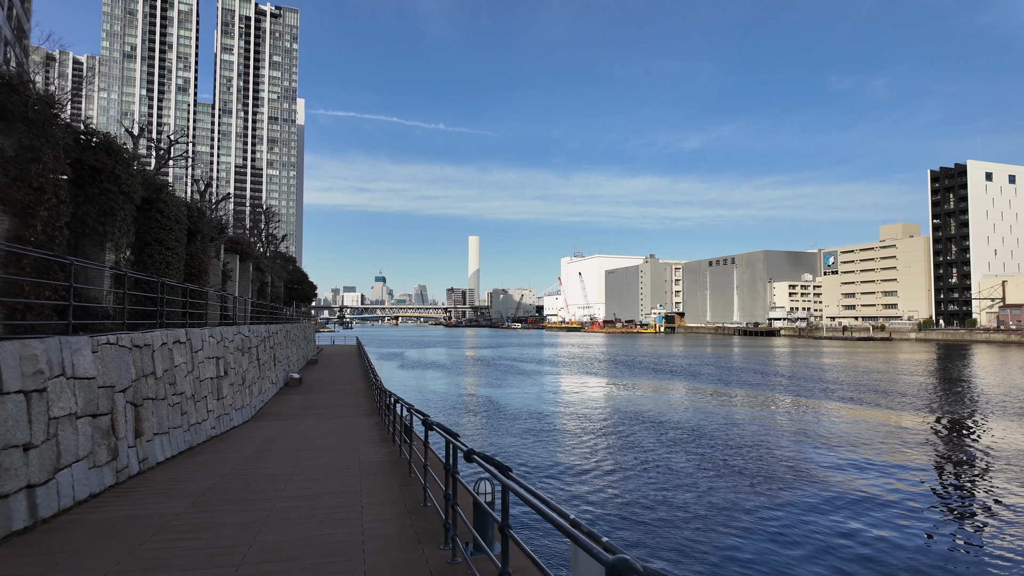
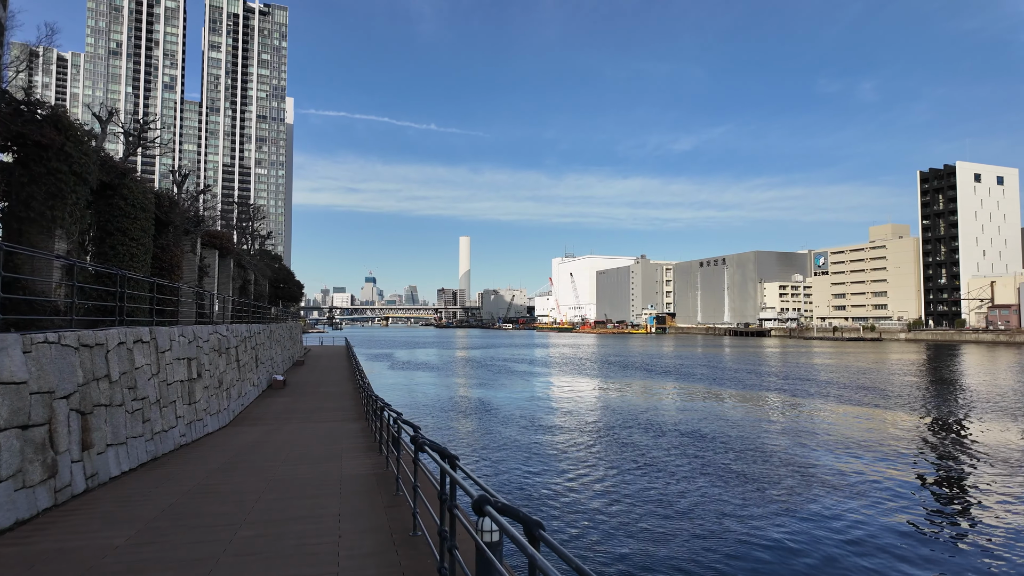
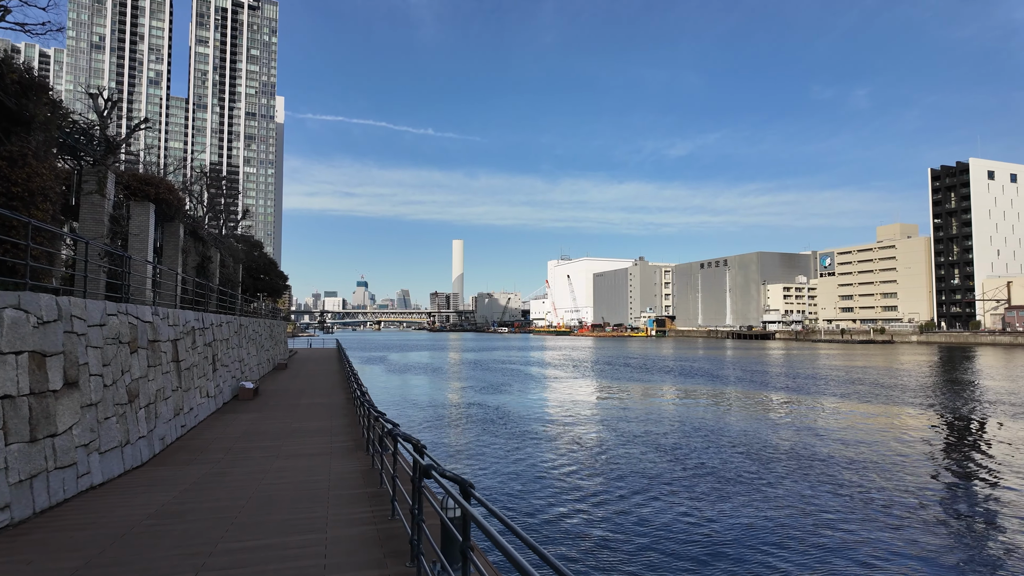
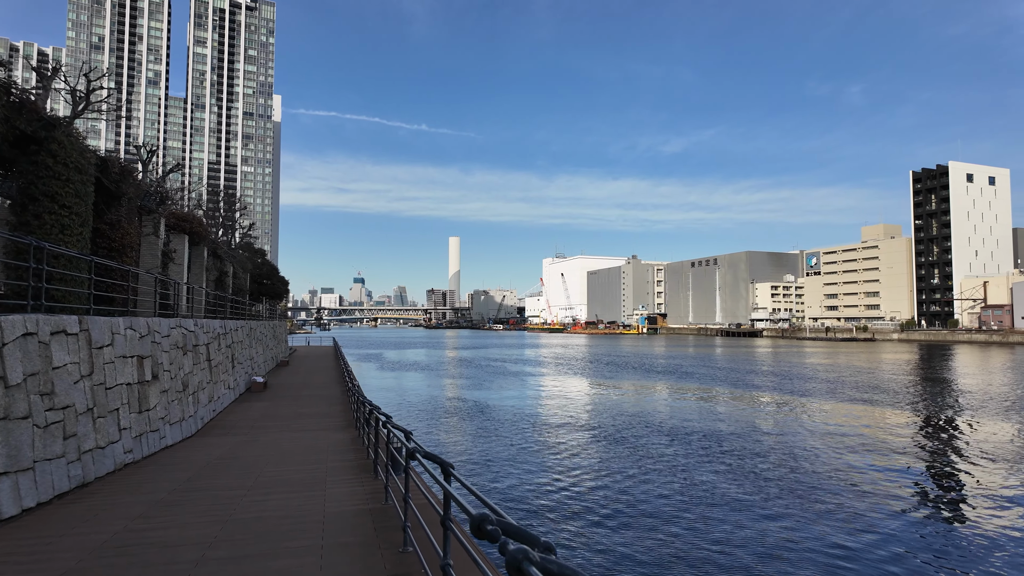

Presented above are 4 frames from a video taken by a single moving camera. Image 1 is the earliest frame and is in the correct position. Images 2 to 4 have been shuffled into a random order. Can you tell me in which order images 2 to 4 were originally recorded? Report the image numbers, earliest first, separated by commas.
2, 4, 3
